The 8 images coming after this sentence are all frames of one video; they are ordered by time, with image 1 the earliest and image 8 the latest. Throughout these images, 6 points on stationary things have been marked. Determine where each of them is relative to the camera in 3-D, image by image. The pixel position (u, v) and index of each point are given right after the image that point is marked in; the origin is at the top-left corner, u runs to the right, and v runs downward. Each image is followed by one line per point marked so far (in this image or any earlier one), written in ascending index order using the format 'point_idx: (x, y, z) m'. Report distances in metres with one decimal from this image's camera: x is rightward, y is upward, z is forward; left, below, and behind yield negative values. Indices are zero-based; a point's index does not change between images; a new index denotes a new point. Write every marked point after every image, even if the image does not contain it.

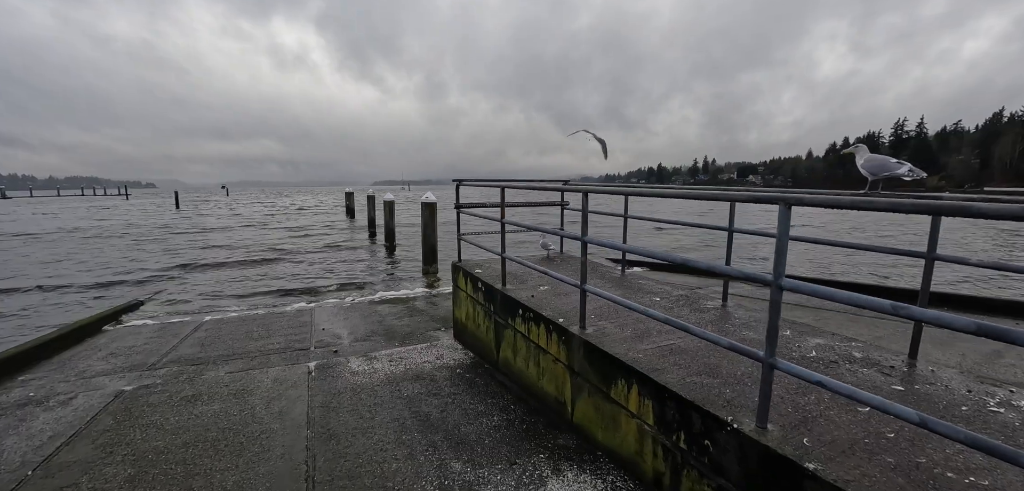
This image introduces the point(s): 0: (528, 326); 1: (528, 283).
0: (+0.1, -0.6, +3.1) m
1: (+0.1, -0.3, +3.7) m
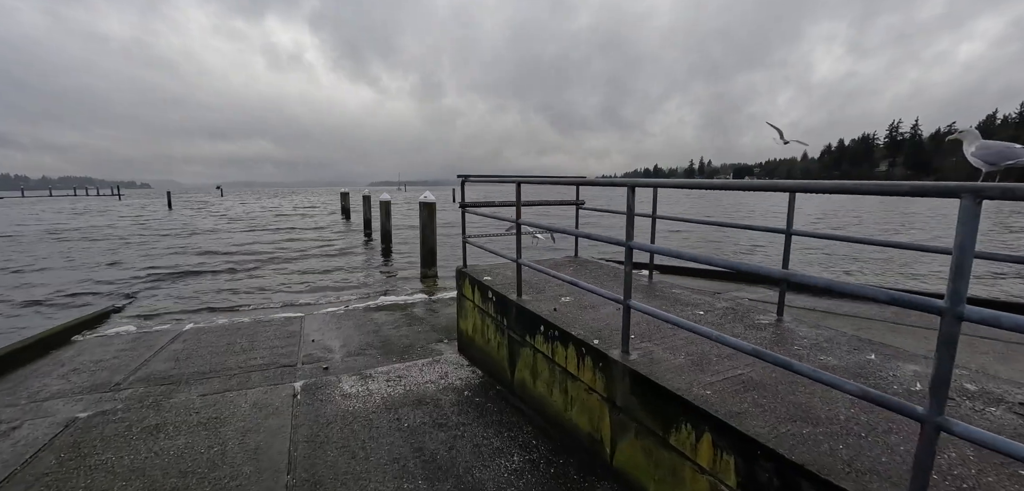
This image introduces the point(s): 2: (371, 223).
0: (+0.2, -0.6, +2.6) m
1: (+0.3, -0.3, +3.2) m
2: (-5.0, +0.8, +16.0) m
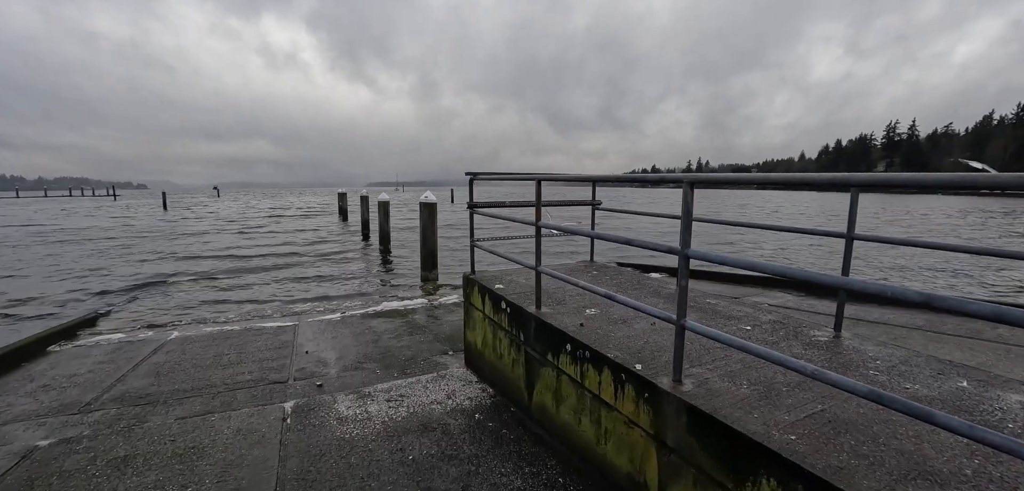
0: (+0.3, -0.6, +2.3) m
1: (+0.4, -0.4, +2.8) m
2: (-5.0, +0.7, +15.6) m
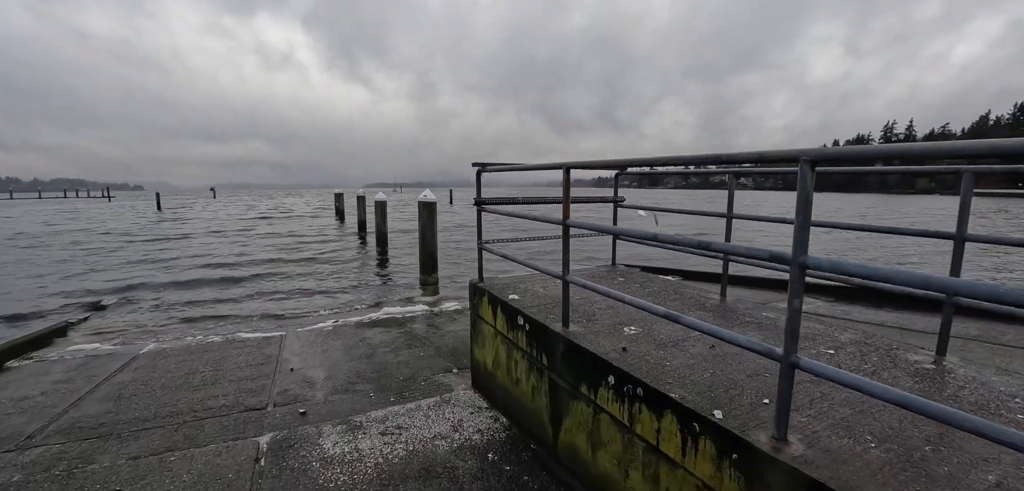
0: (+0.5, -0.6, +1.8) m
1: (+0.5, -0.4, +2.3) m
2: (-5.0, +0.7, +15.1) m
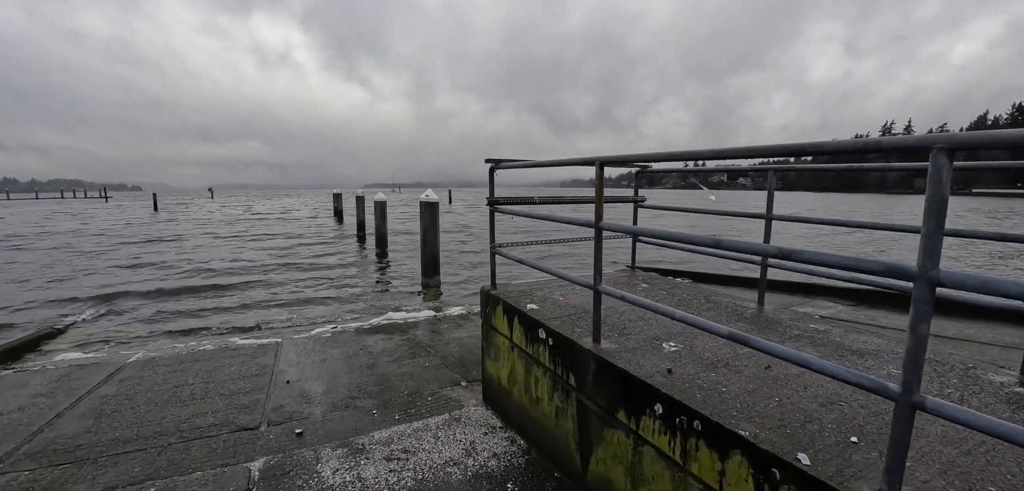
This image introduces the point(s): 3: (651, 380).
0: (+0.6, -0.7, +1.5) m
1: (+0.6, -0.4, +2.1) m
2: (-4.9, +0.6, +14.8) m
3: (+0.5, -0.5, +1.7) m
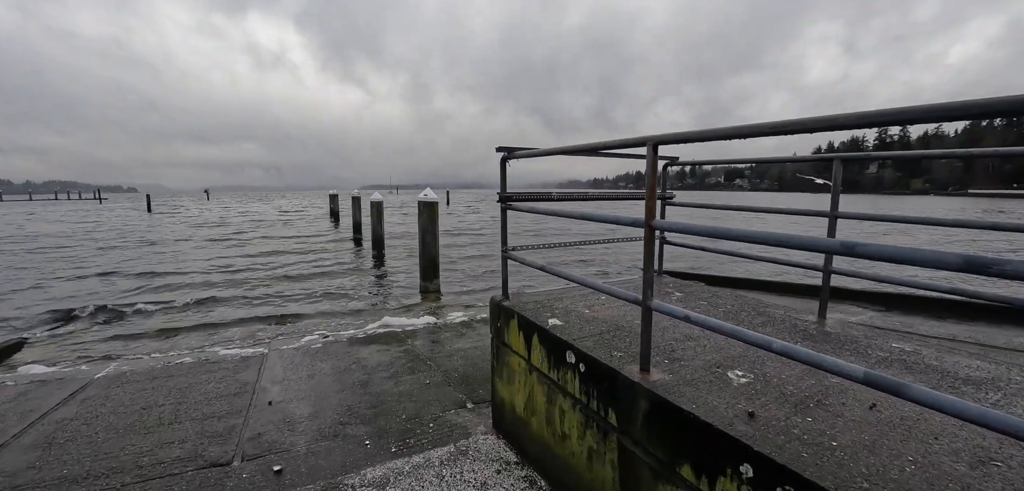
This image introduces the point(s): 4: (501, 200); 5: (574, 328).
0: (+0.7, -0.7, +1.1) m
1: (+0.7, -0.4, +1.7) m
2: (-4.9, +0.6, +14.4) m
3: (+0.6, -0.5, +1.3) m
4: (-0.1, +0.3, +2.6) m
5: (+0.3, -0.4, +2.0) m
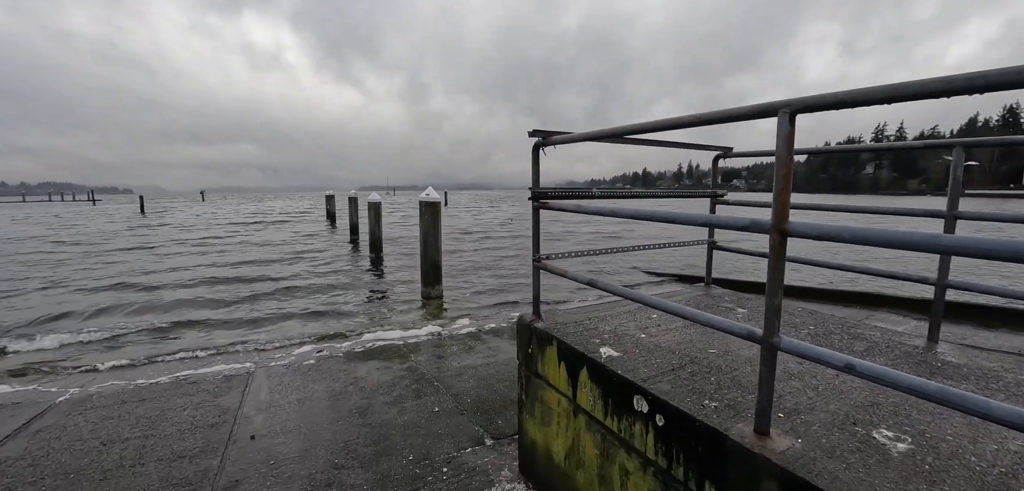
0: (+0.8, -0.7, +0.6) m
1: (+0.8, -0.5, +1.2) m
2: (-4.8, +0.5, +13.9) m
3: (+0.8, -0.5, +0.8) m
4: (+0.1, +0.2, +2.2) m
5: (+0.4, -0.4, +1.6) m
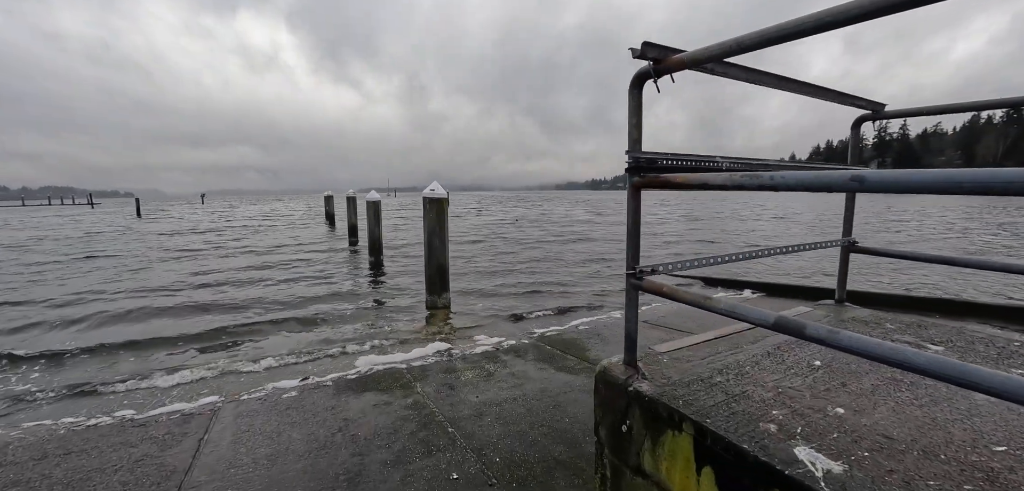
0: (+1.0, -0.7, -0.2) m
1: (+1.1, -0.5, +0.4) m
2: (-4.6, +0.4, +13.1) m
3: (+1.0, -0.5, 0.0) m
4: (+0.3, +0.2, +1.3) m
5: (+0.7, -0.4, +0.8) m
